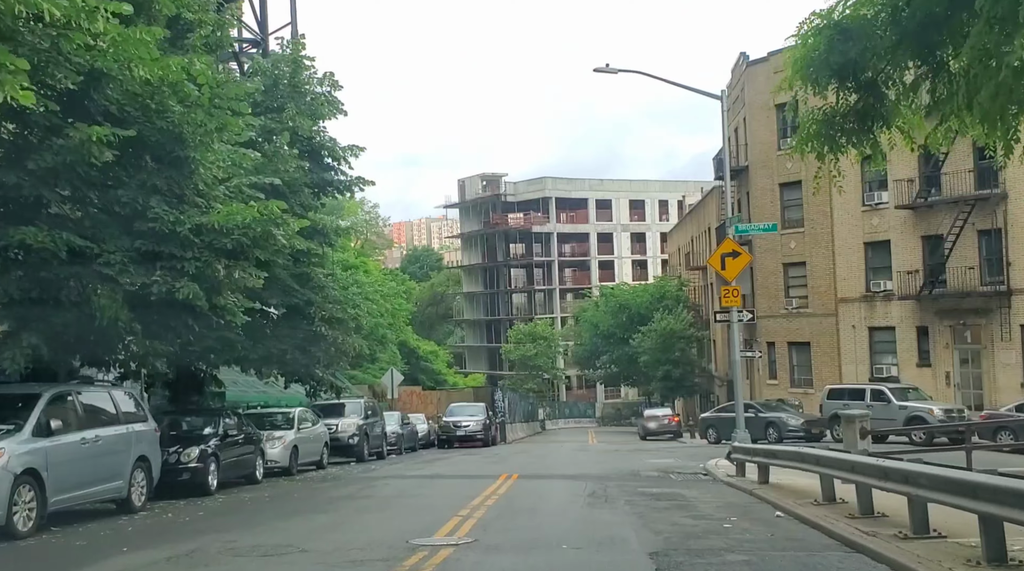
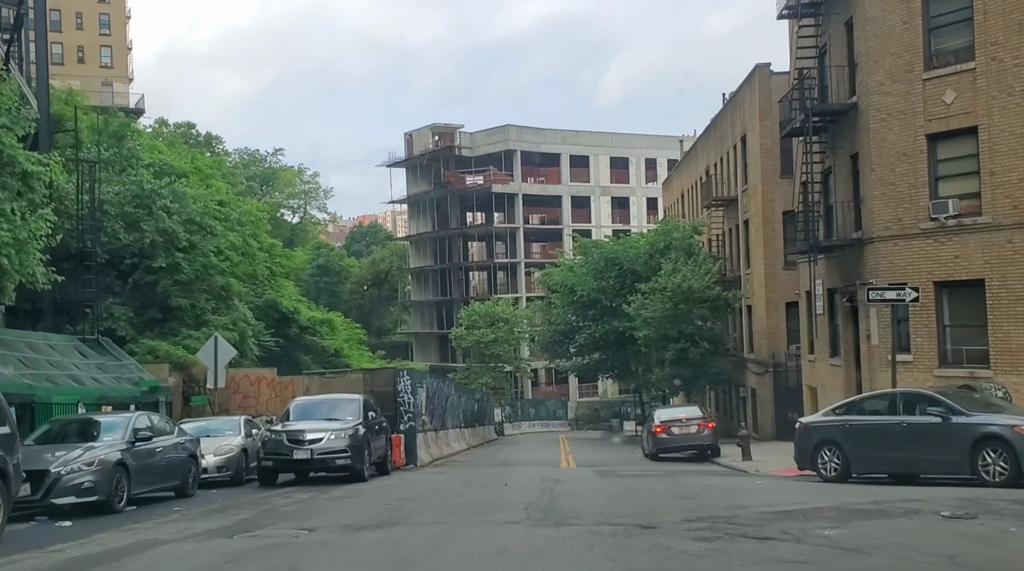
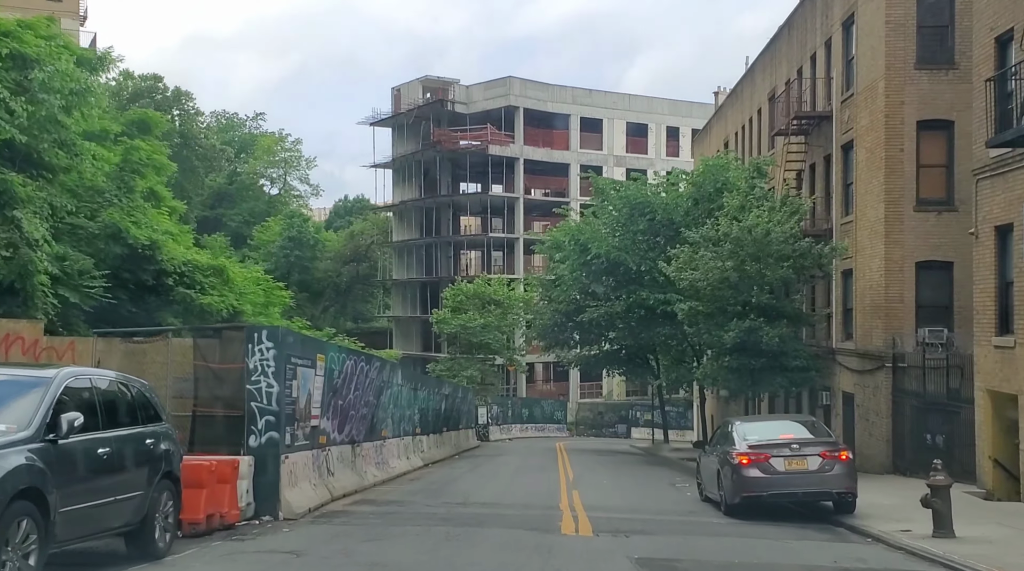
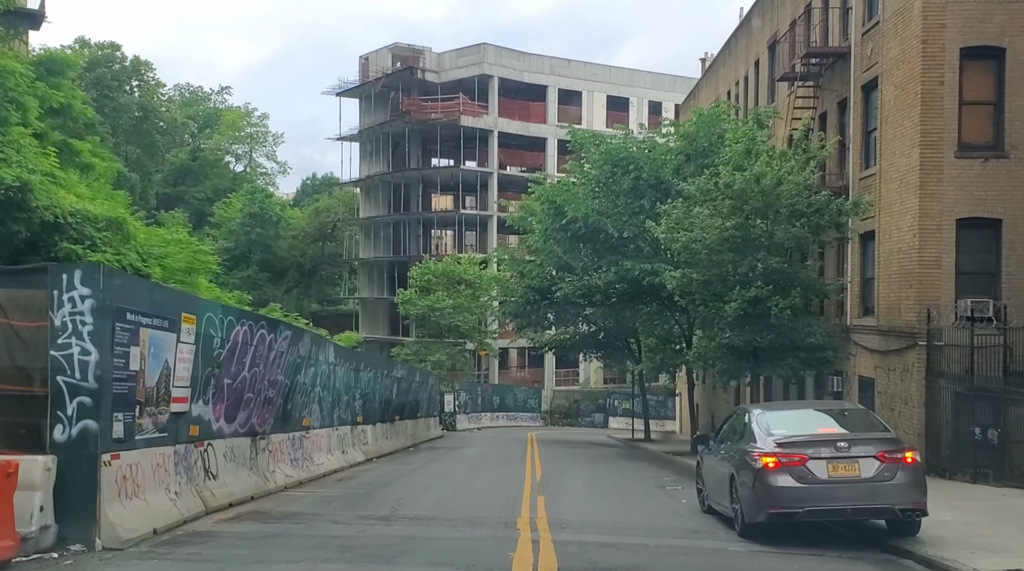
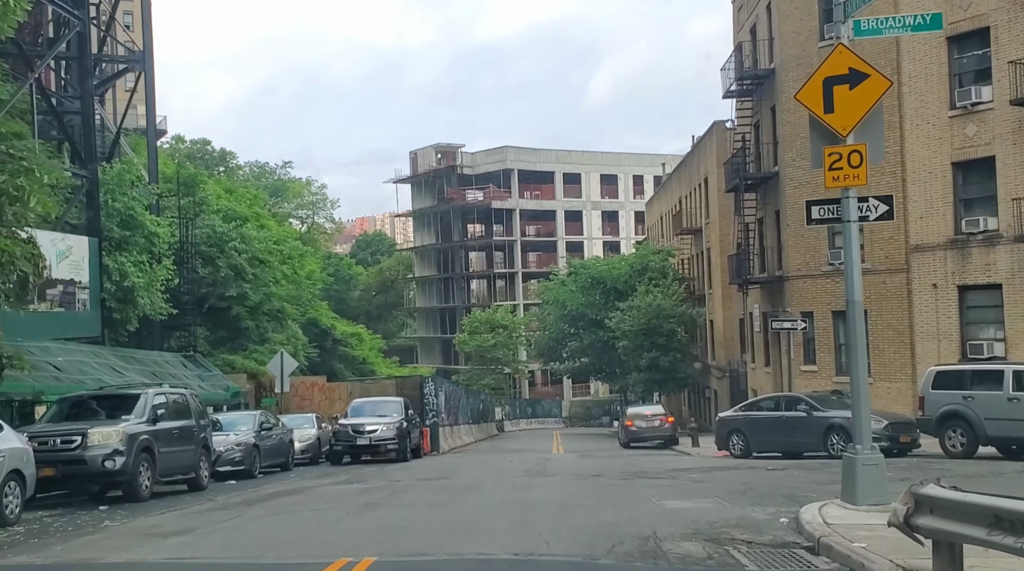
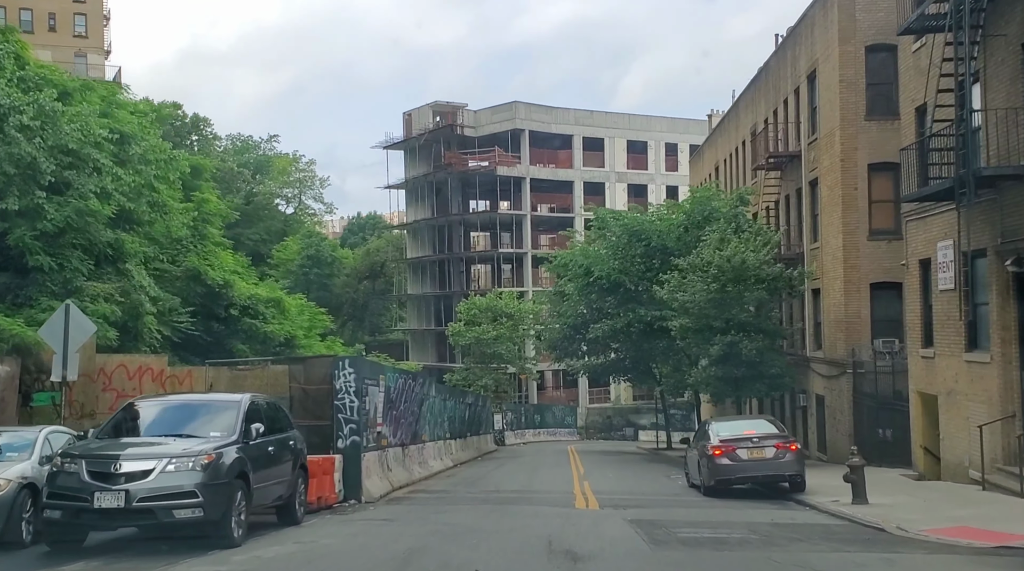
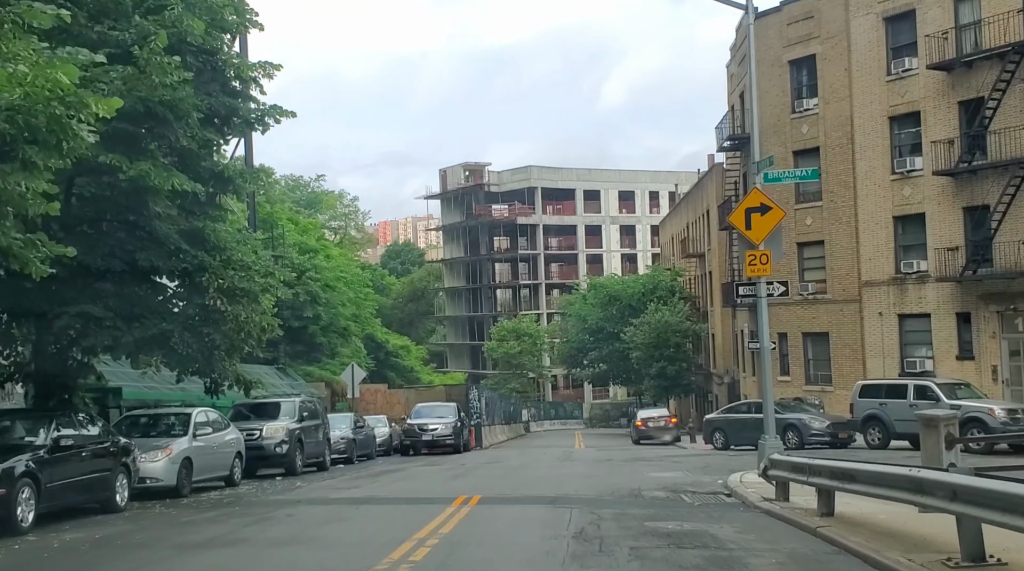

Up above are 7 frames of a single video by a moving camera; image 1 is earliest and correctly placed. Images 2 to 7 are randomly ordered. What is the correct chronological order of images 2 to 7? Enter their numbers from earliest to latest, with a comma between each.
7, 5, 2, 6, 3, 4
